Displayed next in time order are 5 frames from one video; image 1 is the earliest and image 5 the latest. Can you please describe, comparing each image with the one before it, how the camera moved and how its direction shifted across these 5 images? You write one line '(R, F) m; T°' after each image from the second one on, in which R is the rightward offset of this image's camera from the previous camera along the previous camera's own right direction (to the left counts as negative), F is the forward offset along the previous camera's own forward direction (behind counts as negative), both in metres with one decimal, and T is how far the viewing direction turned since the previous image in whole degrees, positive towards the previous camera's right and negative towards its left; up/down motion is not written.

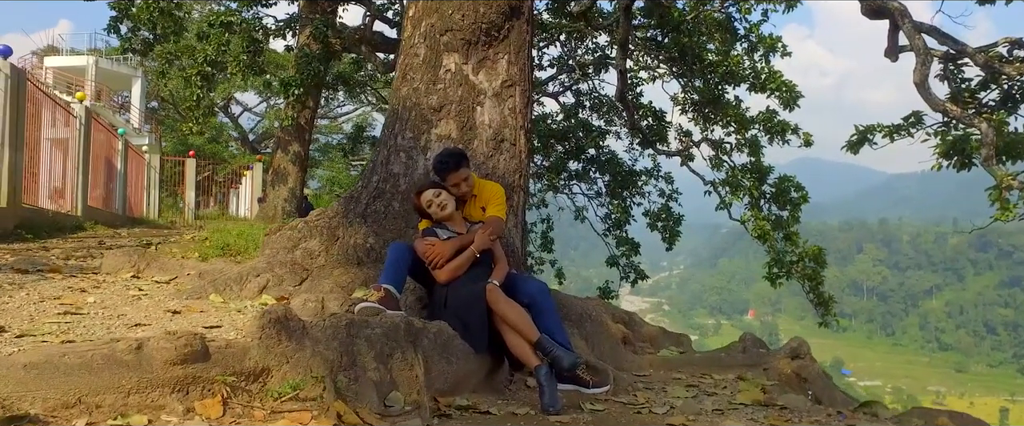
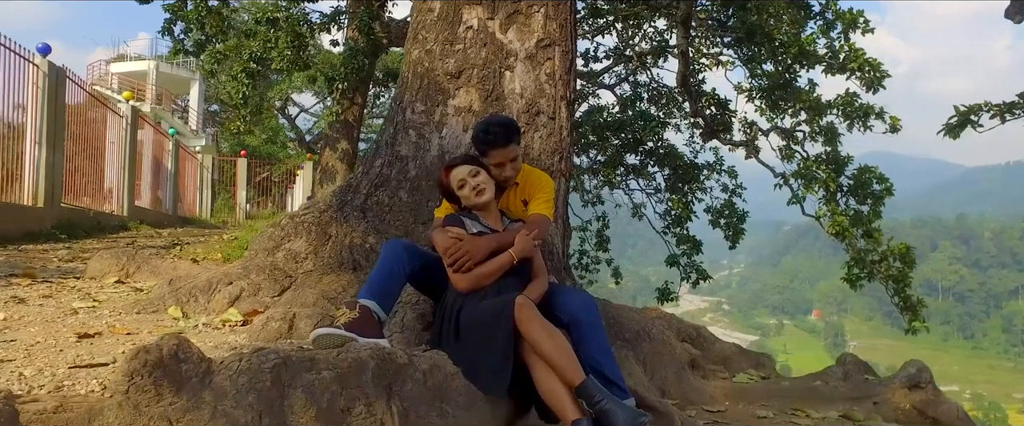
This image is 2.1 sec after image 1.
(+0.1, +1.1) m; -5°
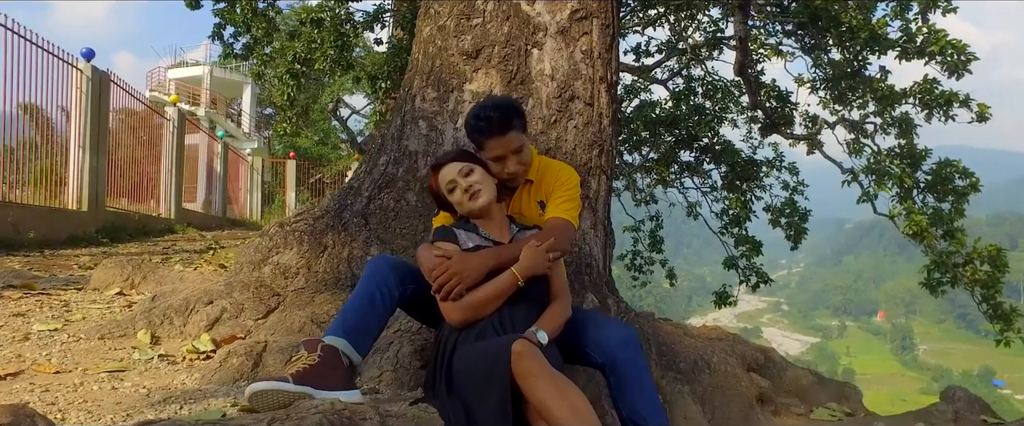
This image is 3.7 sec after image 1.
(+0.1, +0.7) m; -4°
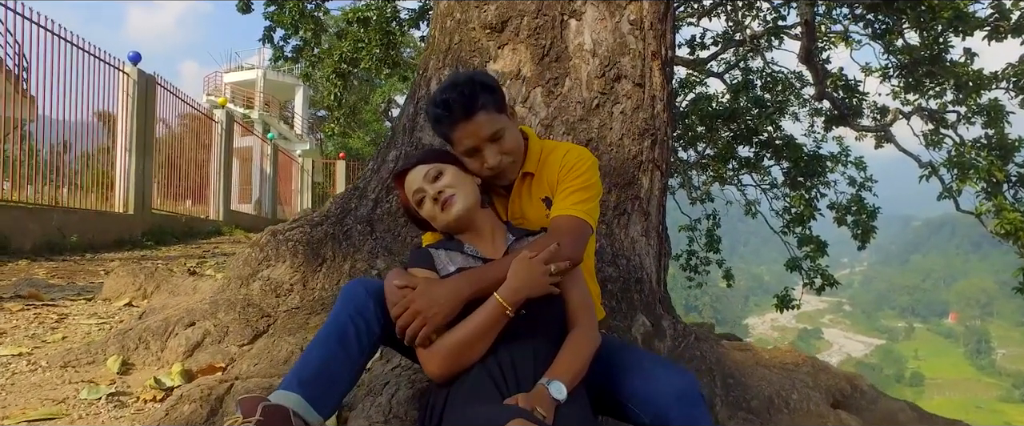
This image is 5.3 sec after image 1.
(+0.1, +0.6) m; -4°
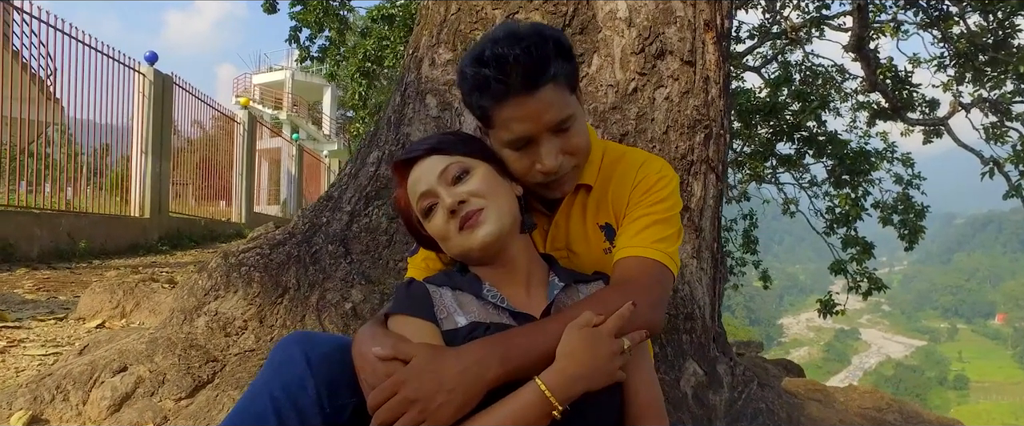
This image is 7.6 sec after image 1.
(+0.1, +0.7) m; -3°
